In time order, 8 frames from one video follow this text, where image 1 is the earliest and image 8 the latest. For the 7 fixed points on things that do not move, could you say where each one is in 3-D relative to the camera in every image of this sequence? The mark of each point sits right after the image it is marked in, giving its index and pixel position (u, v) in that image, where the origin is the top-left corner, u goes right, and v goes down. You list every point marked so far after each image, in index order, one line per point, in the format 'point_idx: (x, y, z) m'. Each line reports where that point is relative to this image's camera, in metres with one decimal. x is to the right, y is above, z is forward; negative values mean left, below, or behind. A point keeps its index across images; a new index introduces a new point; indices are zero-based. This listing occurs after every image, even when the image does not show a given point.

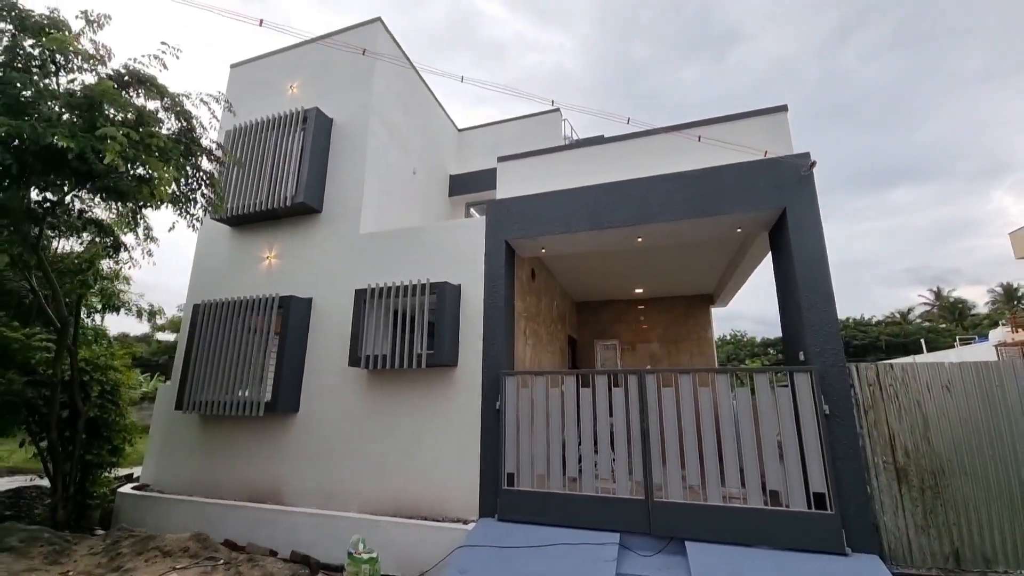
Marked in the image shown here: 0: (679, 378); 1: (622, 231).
0: (+1.7, -0.9, +4.2) m
1: (+1.3, +0.7, +5.0) m
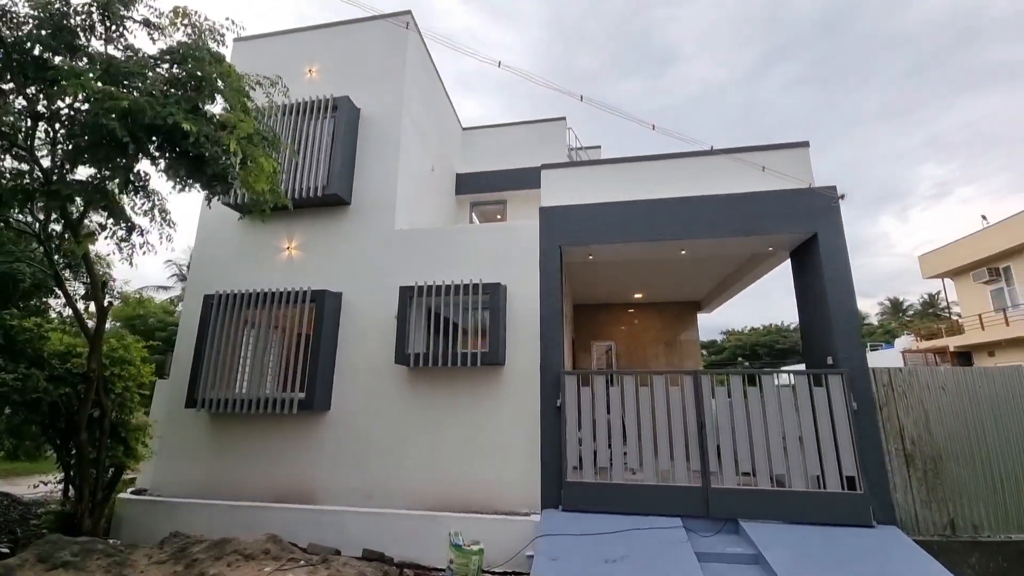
0: (+2.5, -1.0, +4.8) m
1: (+2.1, +0.6, +5.5) m
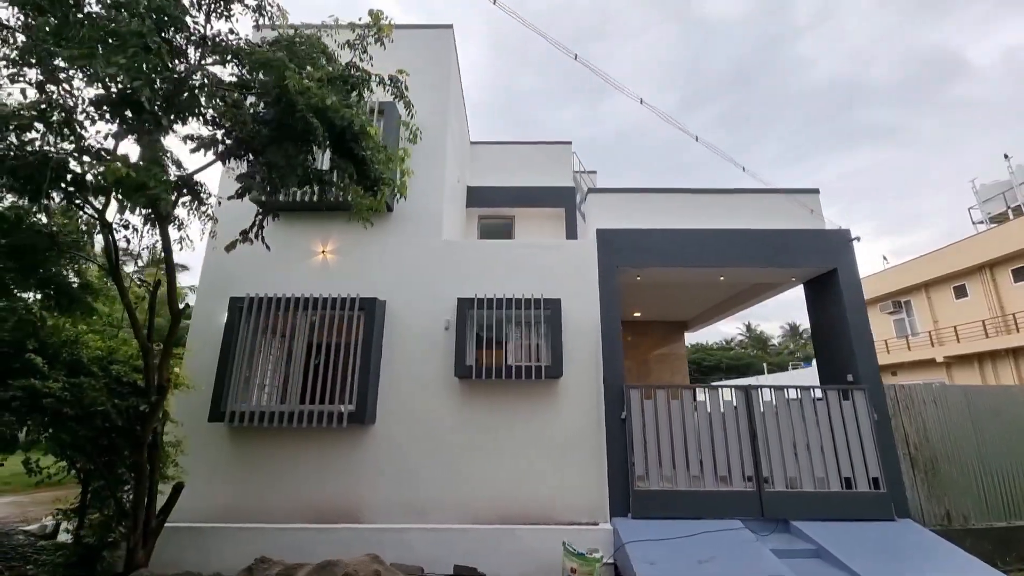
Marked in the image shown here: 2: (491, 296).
0: (+3.3, -1.3, +5.4) m
1: (+2.9, +0.3, +6.1) m
2: (-0.3, -0.1, +5.9) m
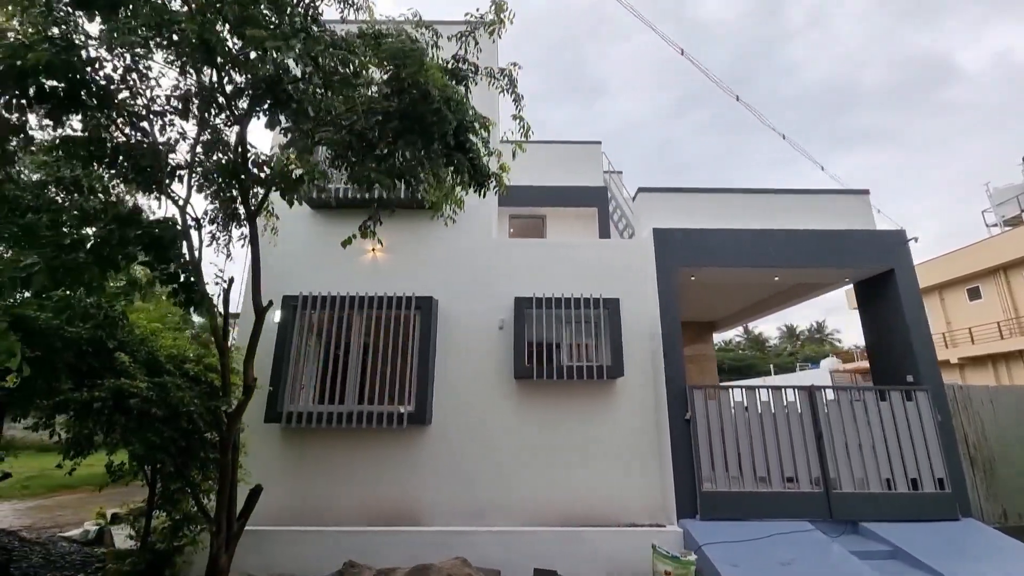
0: (+4.1, -1.3, +5.4) m
1: (+3.6, +0.3, +6.1) m
2: (+0.5, -0.1, +5.8) m
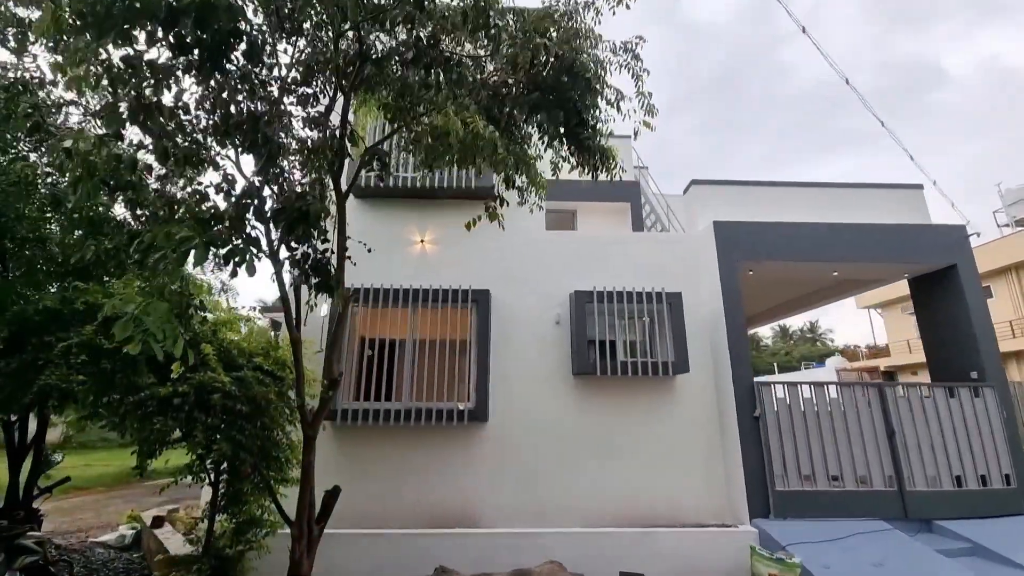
0: (+4.9, -1.3, +5.3) m
1: (+4.4, +0.3, +6.0) m
2: (+1.3, 0.0, +5.7) m
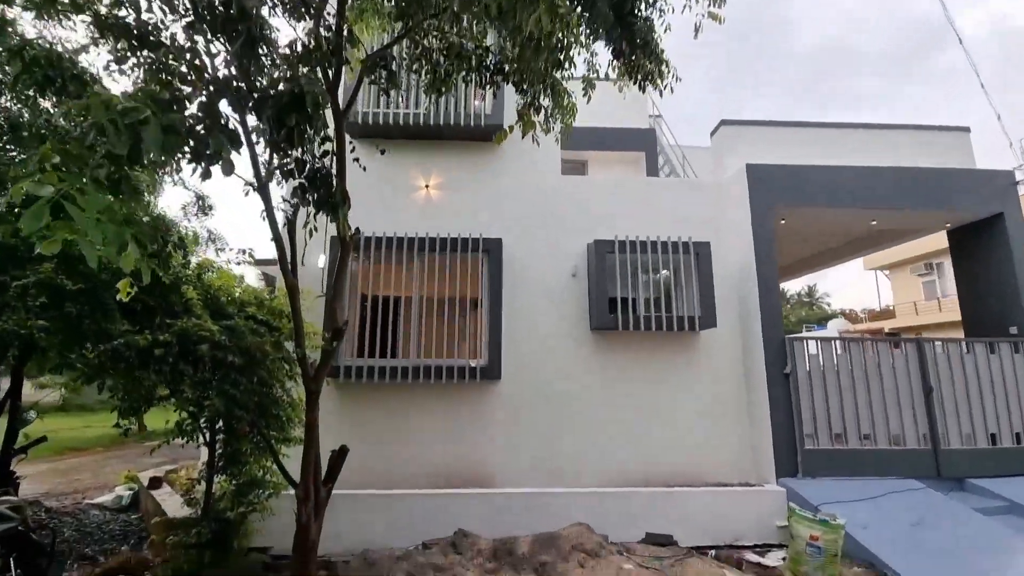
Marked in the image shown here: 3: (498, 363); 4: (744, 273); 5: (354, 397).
0: (+5.0, -0.7, +5.0) m
1: (+4.6, +1.0, +5.5) m
2: (+1.4, +0.6, +5.2) m
3: (-0.2, -0.9, +5.0) m
4: (+2.8, +0.2, +5.3) m
5: (-1.8, -1.3, +5.0) m
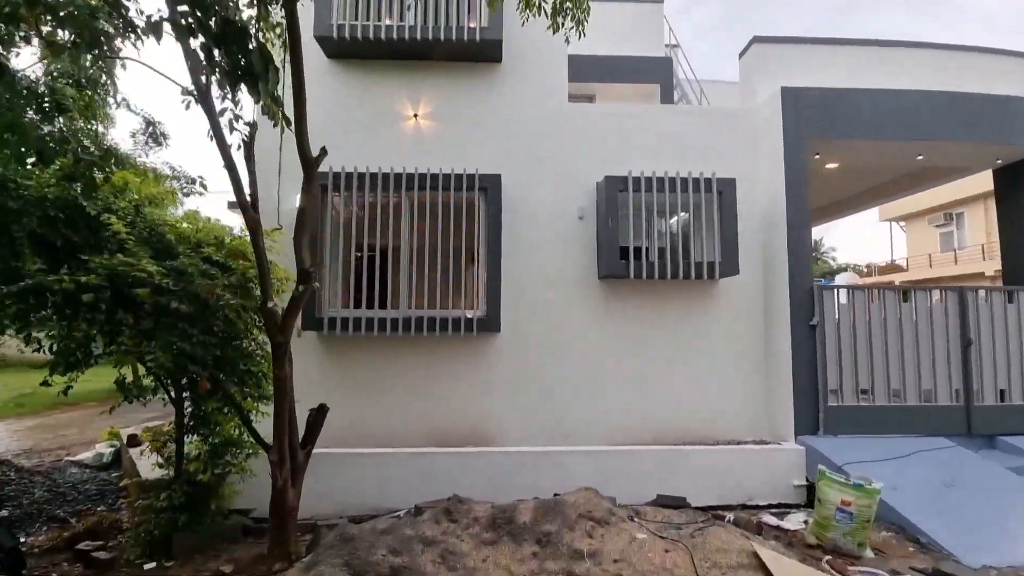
0: (+5.1, -0.1, +4.5) m
1: (+4.6, +1.6, +4.9) m
2: (+1.5, +1.2, +4.7) m
3: (-0.2, -0.3, +4.5) m
4: (+2.8, +0.8, +4.7) m
5: (-1.8, -0.7, +4.6) m
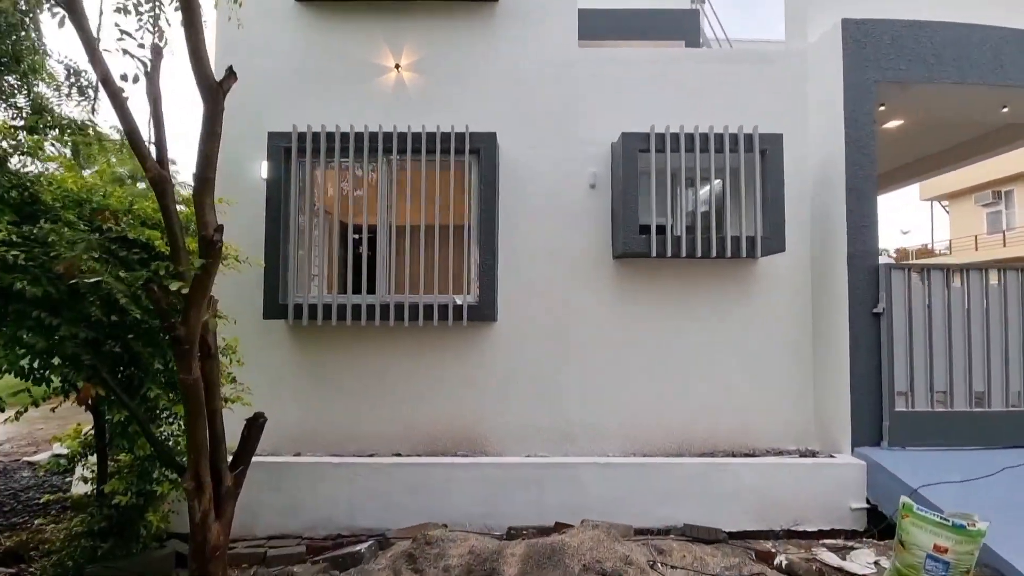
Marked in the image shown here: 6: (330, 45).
0: (+5.0, +0.1, +3.7) m
1: (+4.6, +1.8, +4.0) m
2: (+1.4, +1.4, +3.9) m
3: (-0.2, -0.1, +3.8) m
4: (+2.8, +1.0, +3.9) m
5: (-1.9, -0.5, +4.0) m
6: (-1.7, +2.3, +4.1) m
